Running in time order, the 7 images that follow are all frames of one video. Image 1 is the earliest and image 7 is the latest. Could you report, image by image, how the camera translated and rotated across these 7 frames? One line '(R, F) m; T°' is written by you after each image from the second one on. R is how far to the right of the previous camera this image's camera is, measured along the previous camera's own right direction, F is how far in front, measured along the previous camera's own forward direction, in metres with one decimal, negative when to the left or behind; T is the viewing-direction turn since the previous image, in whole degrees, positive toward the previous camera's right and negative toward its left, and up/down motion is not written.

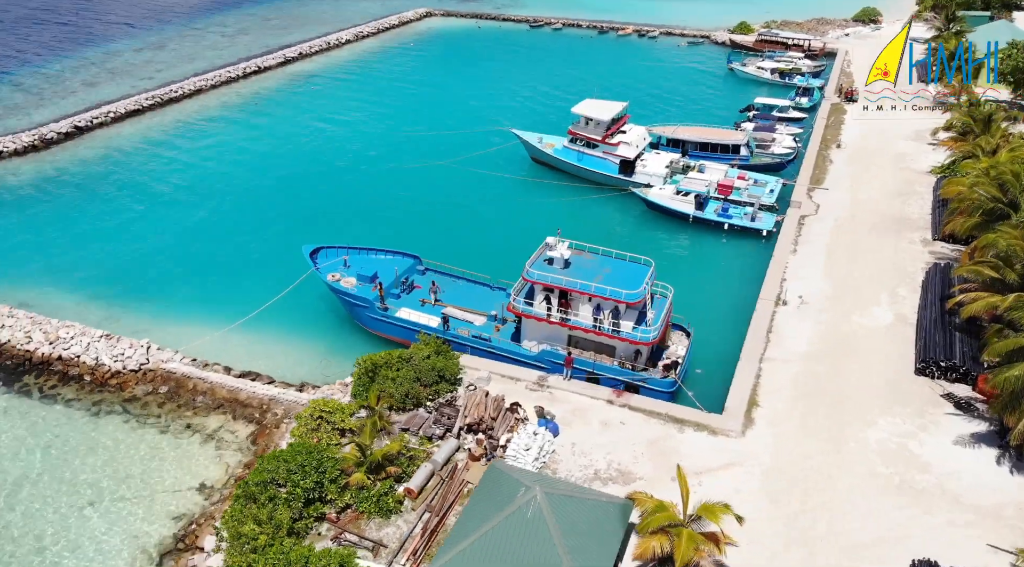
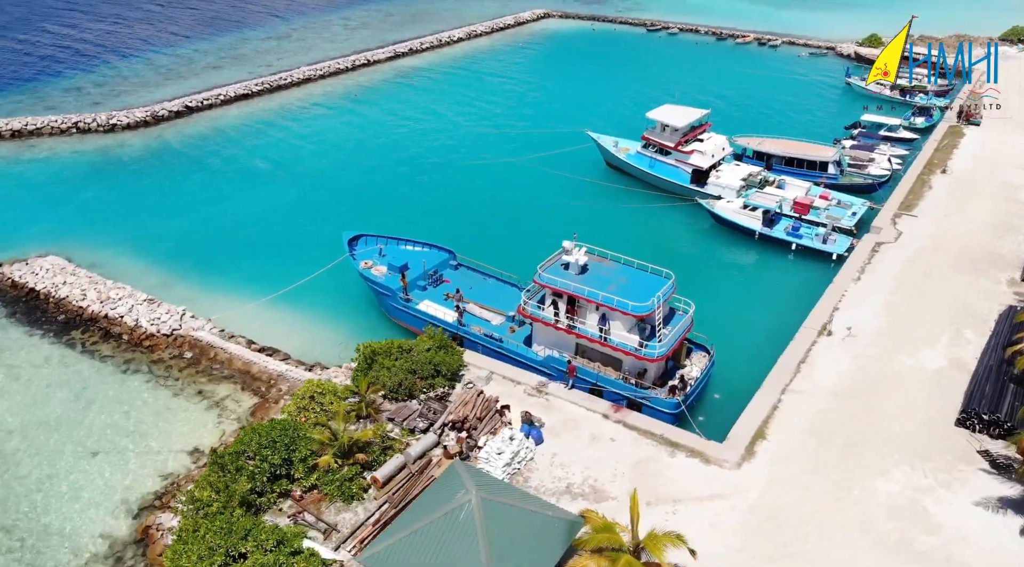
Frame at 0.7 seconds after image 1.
(+4.7, +0.9) m; -9°
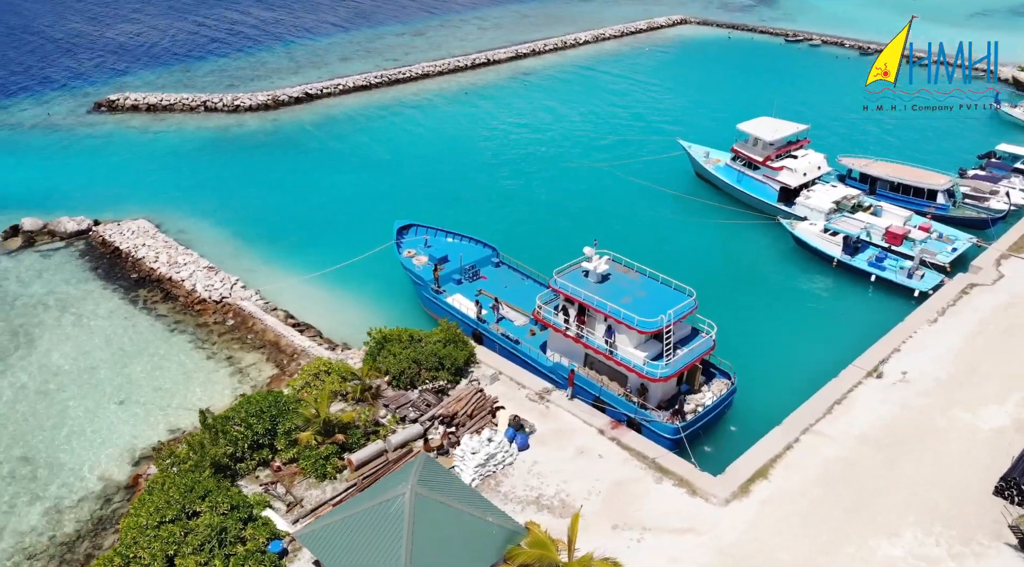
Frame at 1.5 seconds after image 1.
(+5.1, +0.9) m; -10°
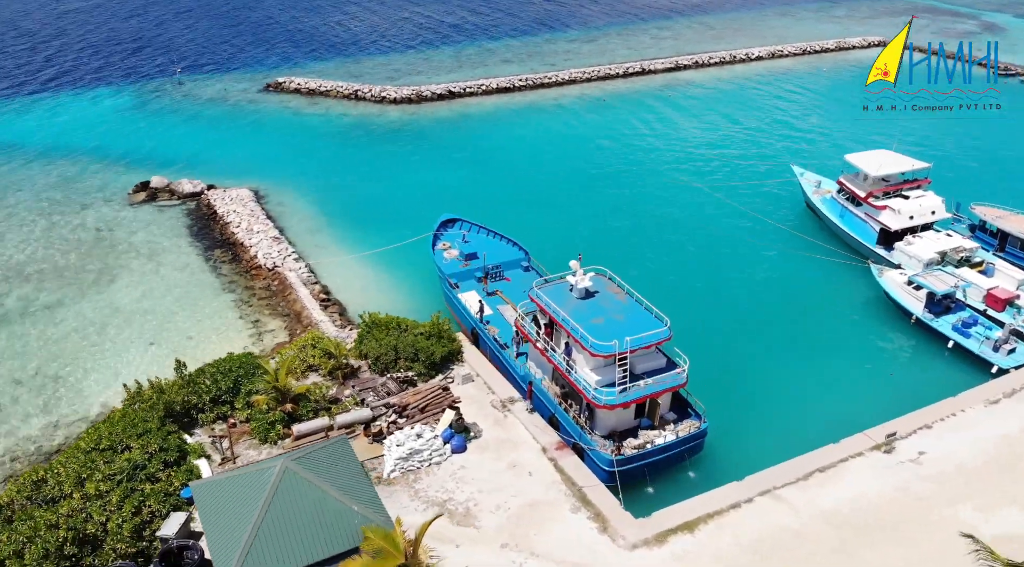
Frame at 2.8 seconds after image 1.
(+8.6, +1.3) m; -14°
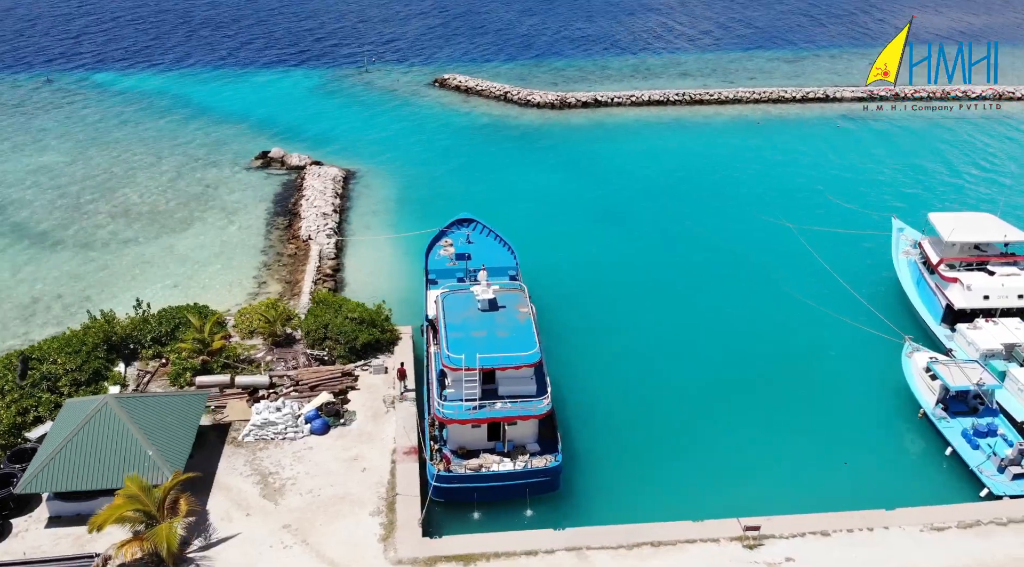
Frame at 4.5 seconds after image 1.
(+13.4, +2.5) m; -18°
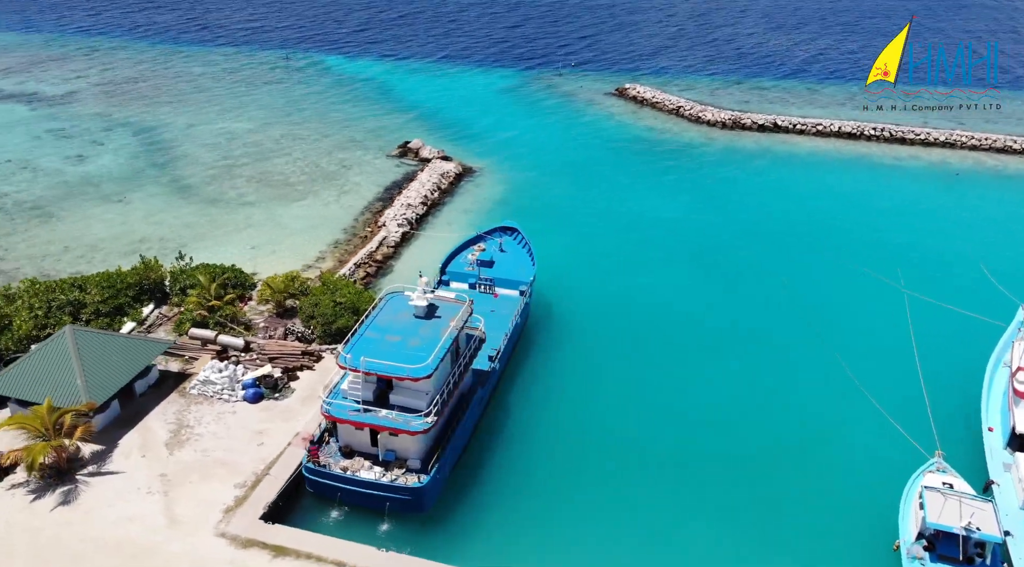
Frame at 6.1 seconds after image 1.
(+12.1, +3.2) m; -19°
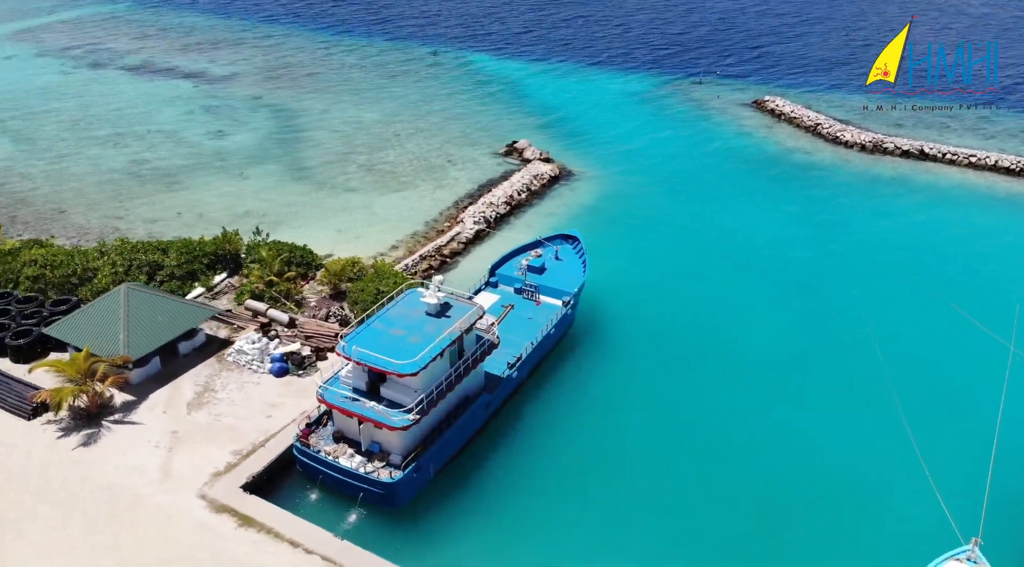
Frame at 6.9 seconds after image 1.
(+5.6, +1.1) m; -12°
